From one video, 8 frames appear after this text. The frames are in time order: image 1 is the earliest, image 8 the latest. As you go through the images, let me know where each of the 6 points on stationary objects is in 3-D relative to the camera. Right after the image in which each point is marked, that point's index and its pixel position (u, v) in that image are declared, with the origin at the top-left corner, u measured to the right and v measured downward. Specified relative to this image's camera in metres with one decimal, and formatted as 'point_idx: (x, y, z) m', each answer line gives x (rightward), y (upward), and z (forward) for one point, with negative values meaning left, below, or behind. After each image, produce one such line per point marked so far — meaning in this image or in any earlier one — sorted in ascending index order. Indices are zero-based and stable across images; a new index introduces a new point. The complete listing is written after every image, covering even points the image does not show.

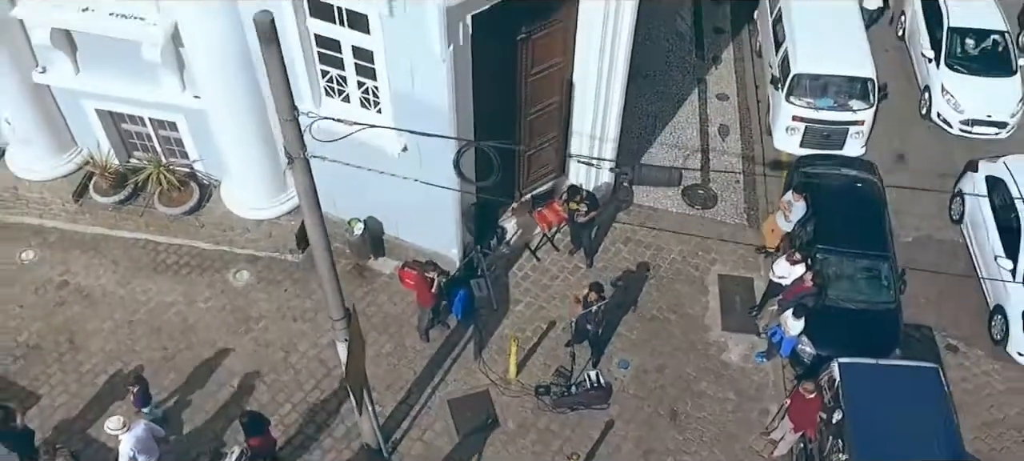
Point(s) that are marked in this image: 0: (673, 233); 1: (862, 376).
0: (+2.9, 0.0, +17.8) m
1: (+4.8, -2.0, +13.7) m
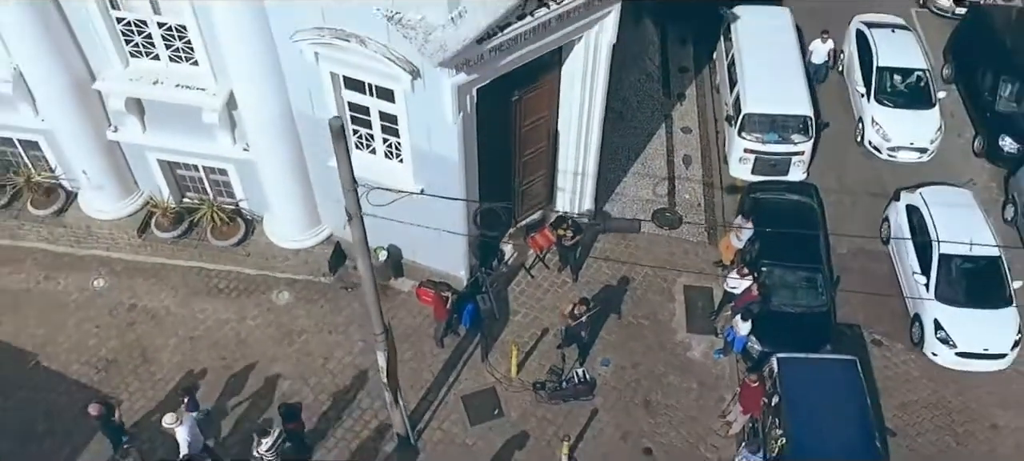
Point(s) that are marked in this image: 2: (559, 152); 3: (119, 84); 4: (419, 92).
0: (+2.8, -0.4, +21.1) m
1: (+4.9, -2.4, +17.1) m
2: (+0.9, +1.6, +19.7) m
3: (-7.2, +2.7, +18.3) m
4: (-1.5, +2.2, +16.0) m
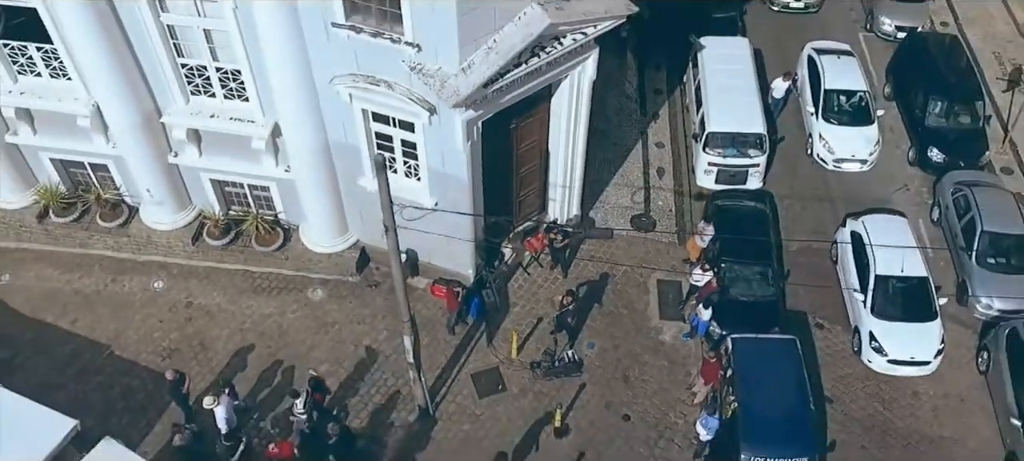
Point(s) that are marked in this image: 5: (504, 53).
0: (+2.8, -0.5, +24.8) m
1: (+4.9, -2.4, +20.8) m
2: (+0.9, +1.5, +23.4) m
3: (-7.2, +2.5, +21.9) m
4: (-1.5, +2.1, +19.6) m
5: (-0.2, +3.3, +18.3) m
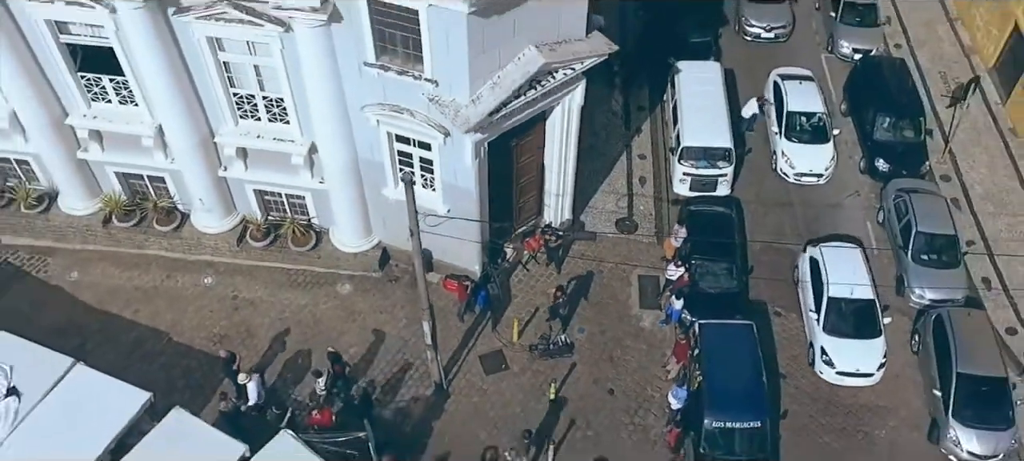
0: (+2.8, -0.5, +28.7) m
1: (+4.9, -2.5, +24.6) m
2: (+0.9, +1.4, +27.2) m
3: (-7.2, +2.4, +25.7) m
4: (-1.5, +2.0, +23.5) m
5: (-0.2, +3.2, +22.2) m
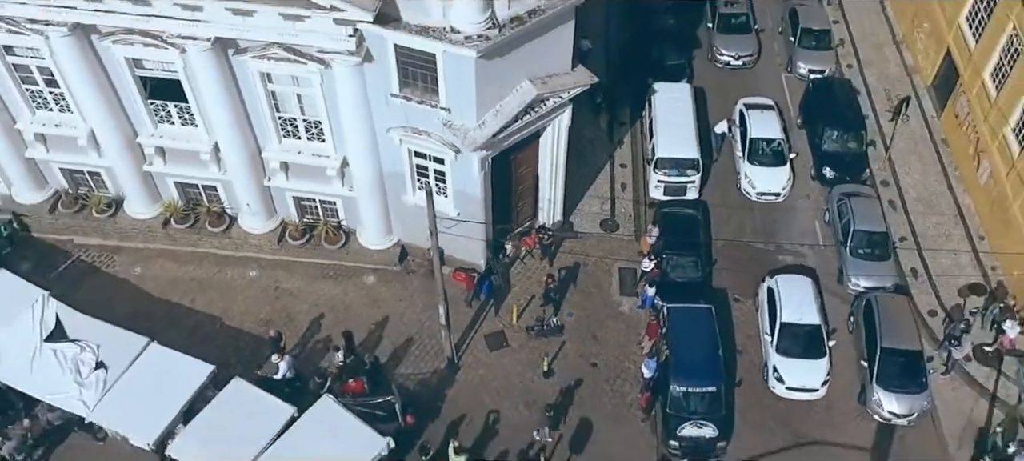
0: (+2.8, -0.5, +33.7) m
1: (+4.9, -2.4, +29.6) m
2: (+0.9, +1.4, +32.2) m
3: (-7.2, +2.4, +30.7) m
4: (-1.5, +2.0, +28.4) m
5: (-0.2, +3.2, +27.1) m
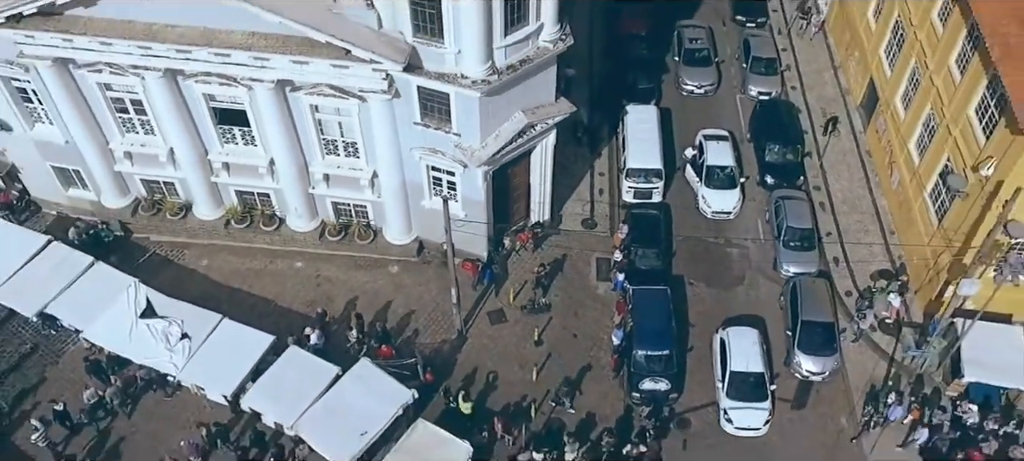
0: (+2.7, -0.4, +41.3) m
1: (+4.8, -2.4, +37.3) m
2: (+0.8, +1.5, +39.8) m
3: (-7.3, +2.4, +38.3) m
4: (-1.6, +2.1, +36.1) m
5: (-0.3, +3.3, +34.8) m
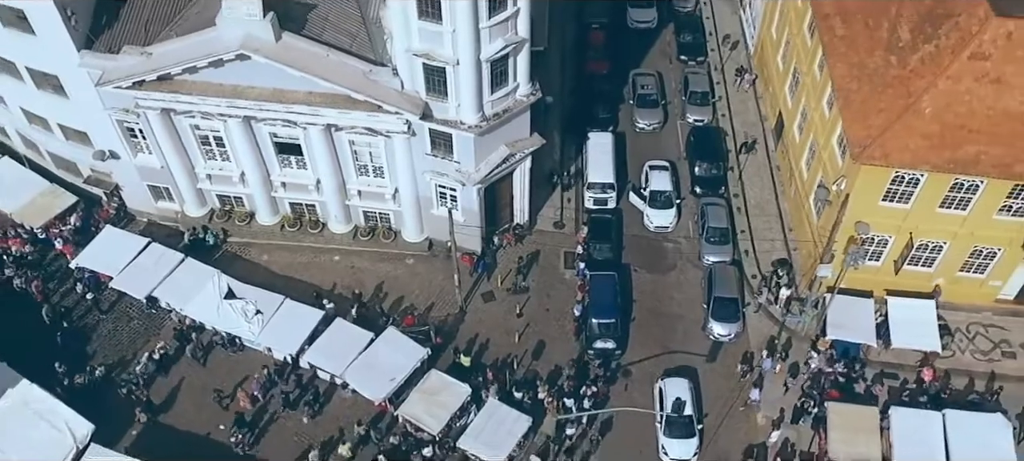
0: (+2.0, -0.4, +54.1) m
1: (+4.2, -2.4, +50.1) m
2: (+0.1, +1.5, +52.6) m
3: (-8.0, +2.3, +51.1) m
4: (-2.3, +2.0, +48.8) m
5: (-1.0, +3.2, +47.5) m
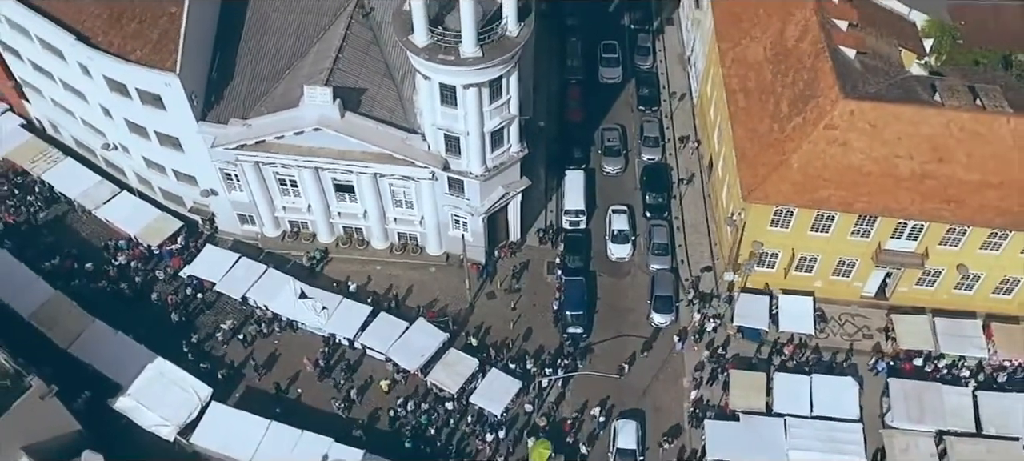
0: (+1.8, -1.5, +72.6) m
1: (+3.9, -3.5, +68.6) m
2: (-0.2, +0.4, +71.1) m
3: (-8.3, +1.1, +69.6) m
4: (-2.6, +0.8, +67.3) m
5: (-1.3, +2.0, +66.0) m
